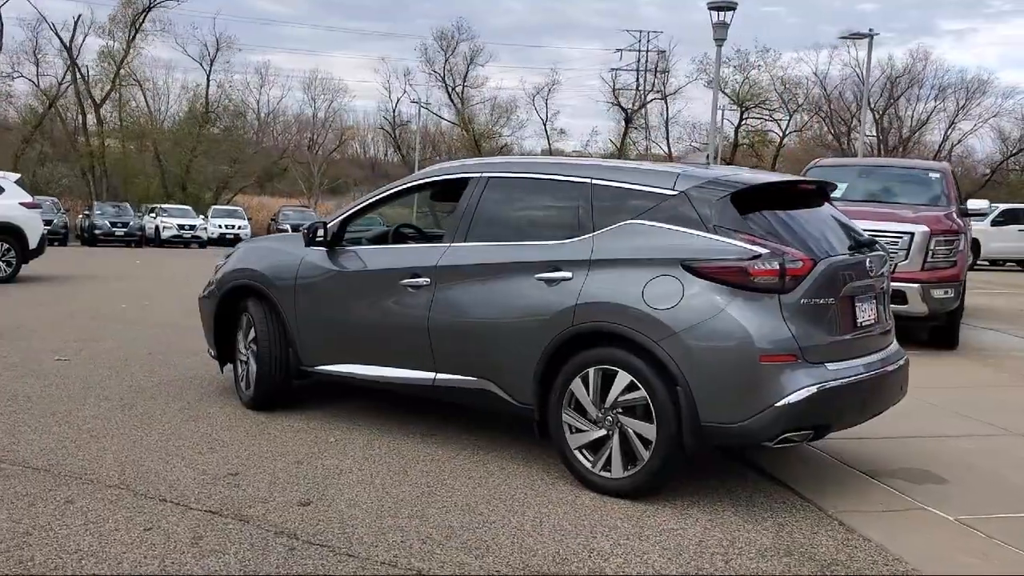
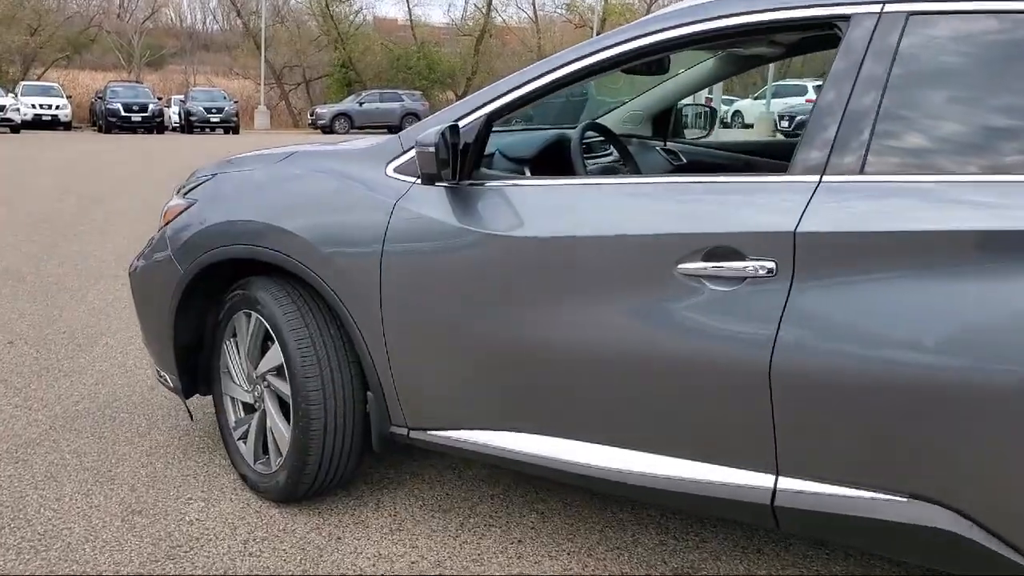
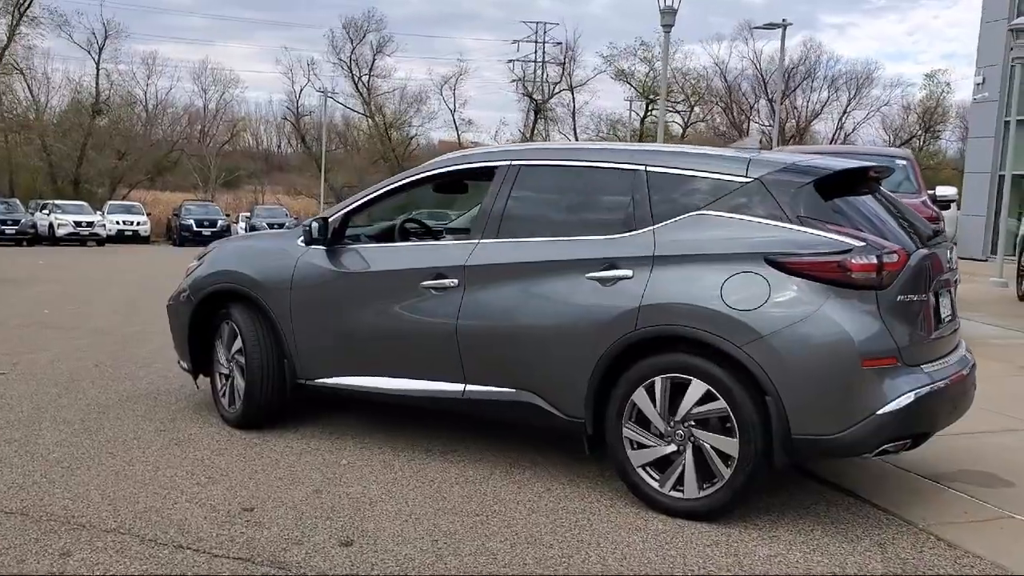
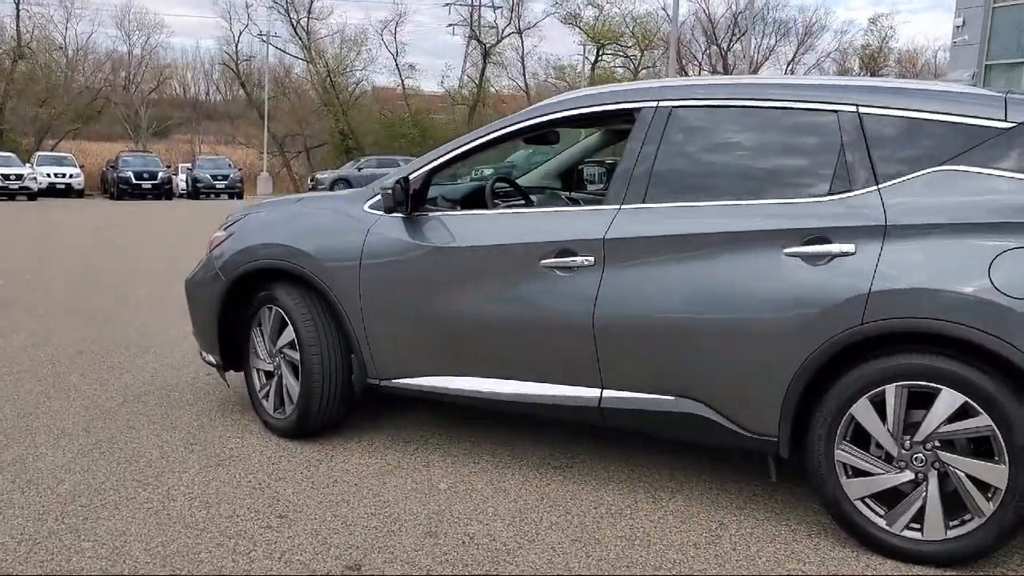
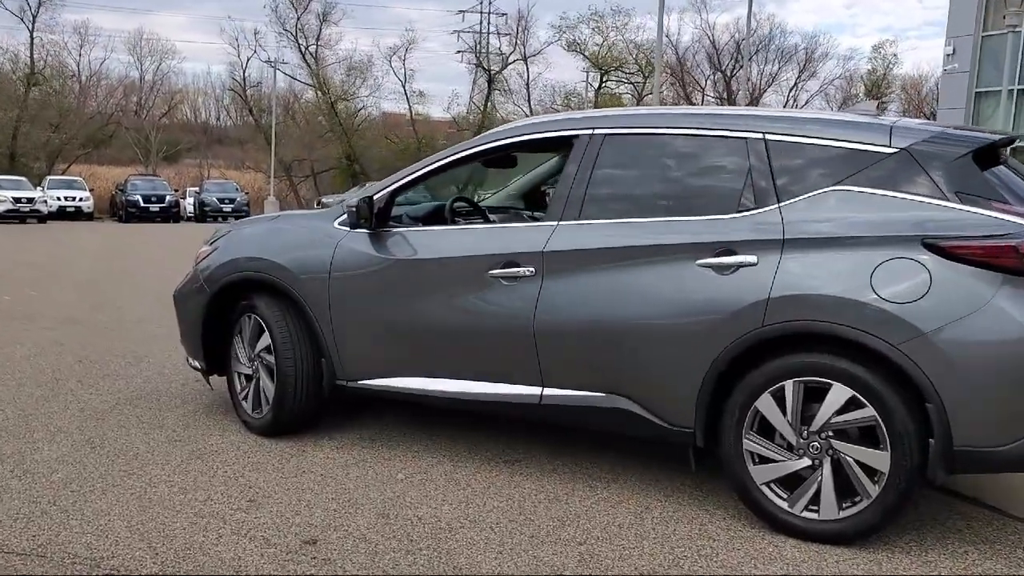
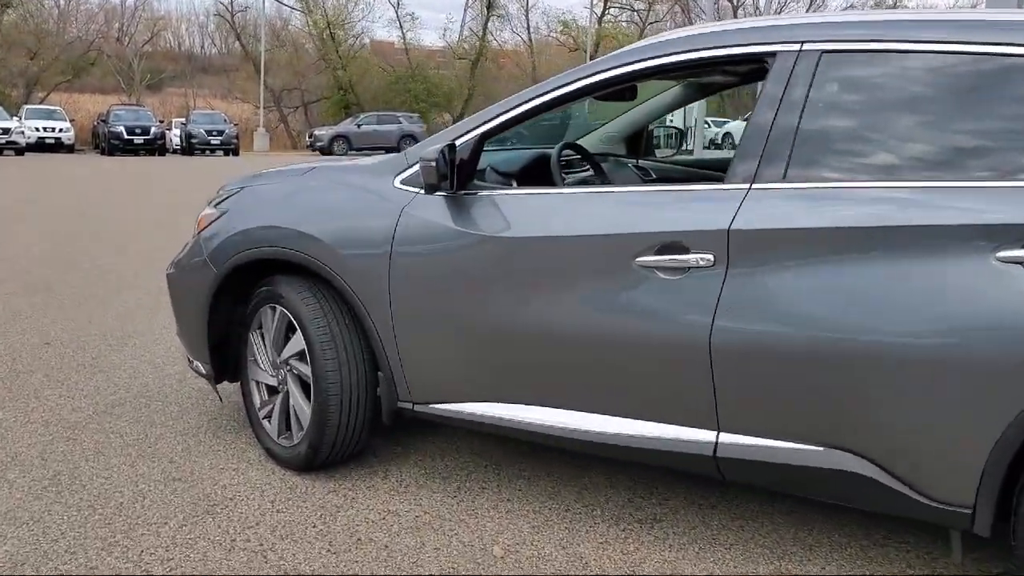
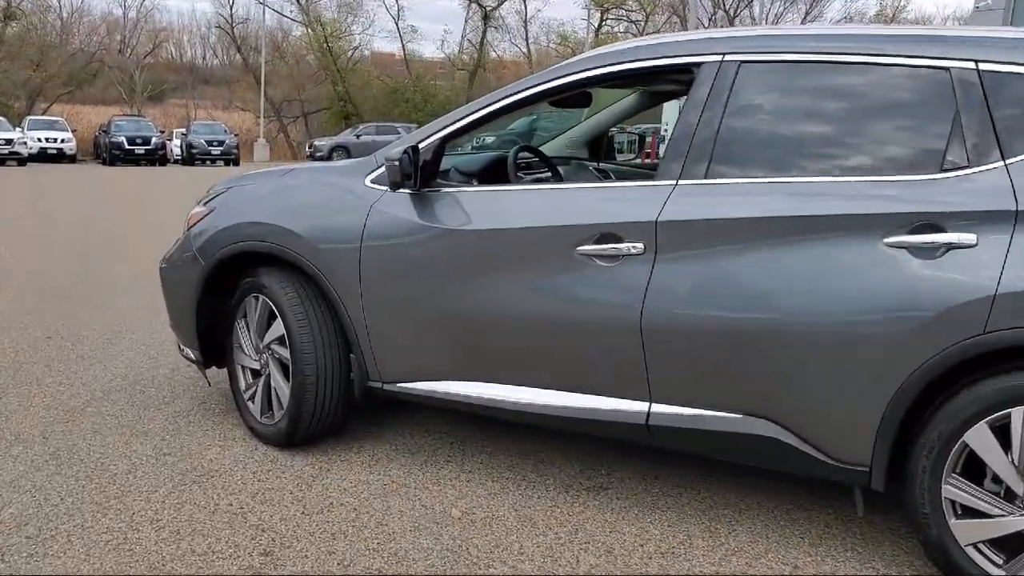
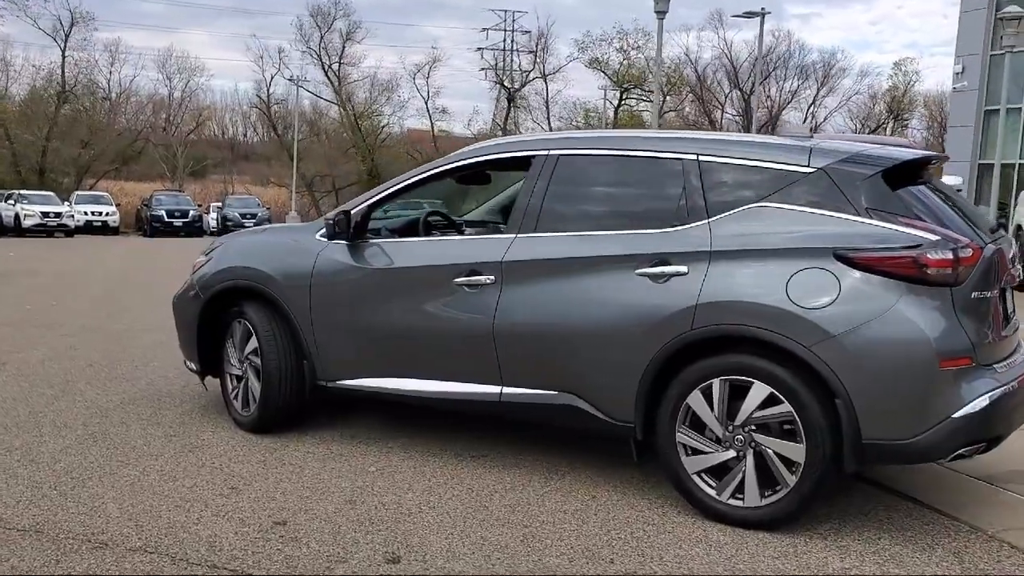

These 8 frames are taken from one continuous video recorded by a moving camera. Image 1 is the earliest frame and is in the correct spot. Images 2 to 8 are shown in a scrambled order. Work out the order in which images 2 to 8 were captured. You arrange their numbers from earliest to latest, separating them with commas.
3, 8, 5, 4, 7, 6, 2
